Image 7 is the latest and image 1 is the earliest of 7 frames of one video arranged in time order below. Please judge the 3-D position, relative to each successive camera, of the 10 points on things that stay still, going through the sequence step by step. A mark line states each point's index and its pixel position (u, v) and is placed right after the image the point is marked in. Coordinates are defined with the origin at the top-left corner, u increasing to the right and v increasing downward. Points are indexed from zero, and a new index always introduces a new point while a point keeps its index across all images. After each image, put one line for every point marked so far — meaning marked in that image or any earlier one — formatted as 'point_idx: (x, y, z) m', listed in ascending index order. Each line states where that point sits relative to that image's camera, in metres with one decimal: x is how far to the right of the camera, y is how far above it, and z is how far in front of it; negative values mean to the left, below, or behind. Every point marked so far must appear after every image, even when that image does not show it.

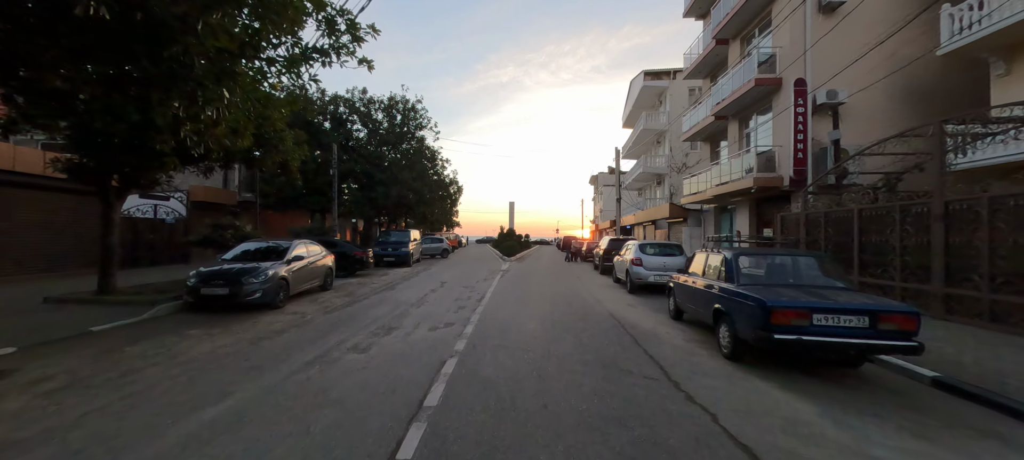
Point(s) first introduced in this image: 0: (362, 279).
0: (-6.8, -2.3, +16.2) m
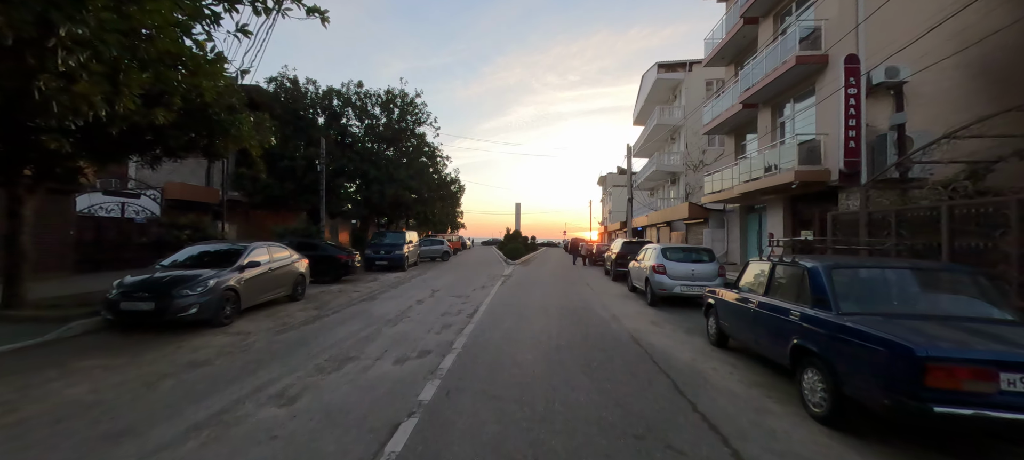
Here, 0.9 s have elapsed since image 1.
0: (-6.8, -2.3, +14.4) m
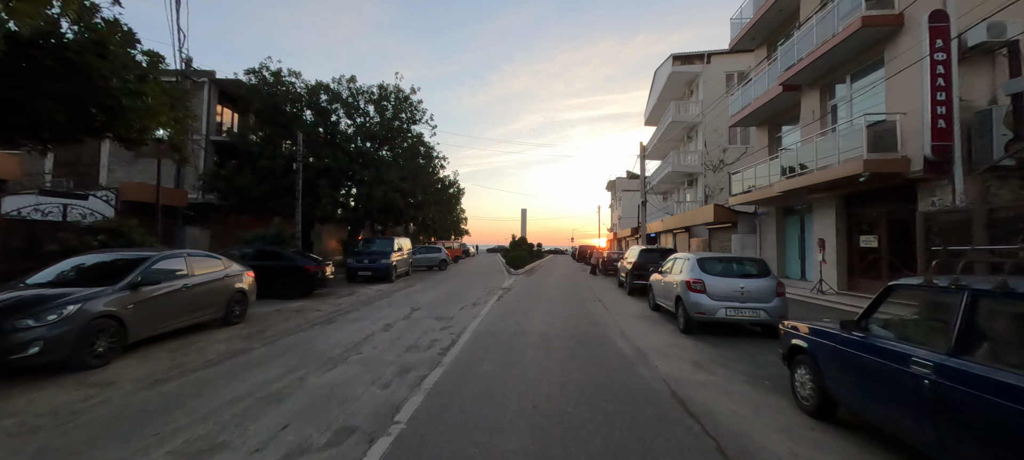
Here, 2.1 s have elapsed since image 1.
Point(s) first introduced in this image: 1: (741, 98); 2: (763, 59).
0: (-6.9, -2.5, +12.1) m
1: (+11.6, +6.7, +18.0) m
2: (+12.4, +8.5, +17.6) m
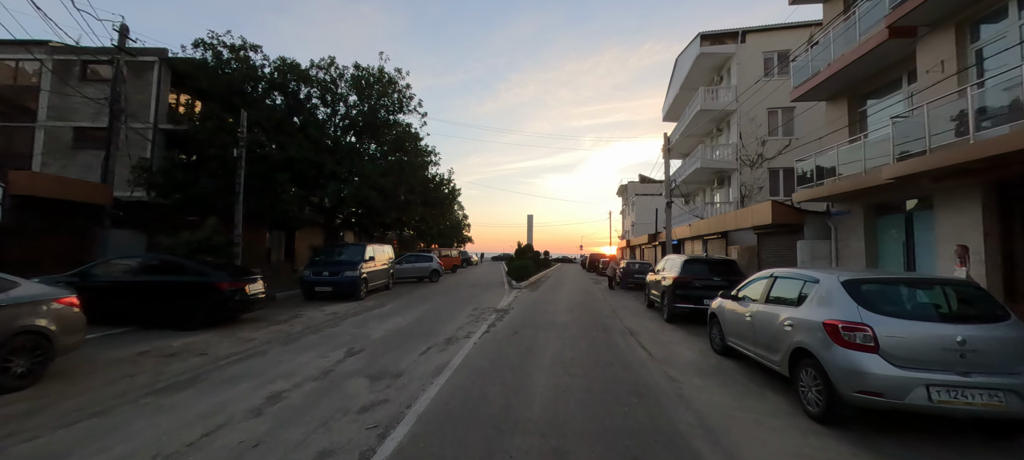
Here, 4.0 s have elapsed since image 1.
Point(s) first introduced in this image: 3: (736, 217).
0: (-7.1, -2.5, +8.3) m
1: (+11.6, +6.5, +14.0) m
2: (+12.4, +8.3, +13.7) m
3: (+11.0, +0.7, +17.5) m
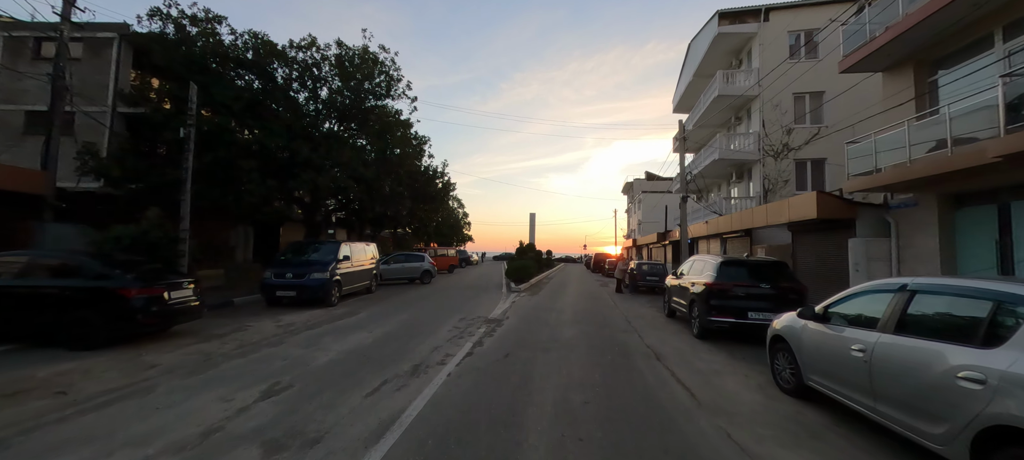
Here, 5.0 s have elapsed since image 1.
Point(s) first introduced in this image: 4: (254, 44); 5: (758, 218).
0: (-7.3, -2.3, +6.2) m
1: (+11.5, +6.6, +11.8) m
2: (+12.3, +8.5, +11.4) m
3: (+10.9, +0.8, +15.3) m
4: (-12.8, +9.2, +17.6) m
5: (+11.0, +0.6, +15.9) m
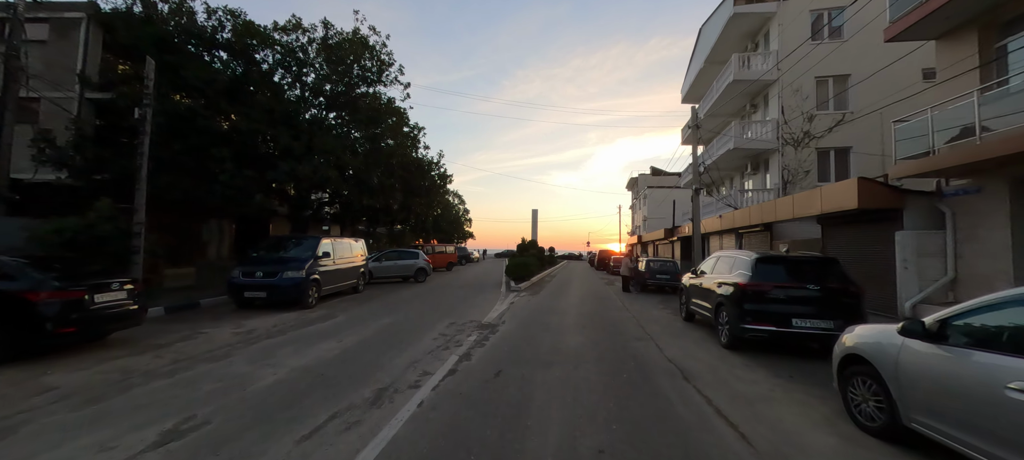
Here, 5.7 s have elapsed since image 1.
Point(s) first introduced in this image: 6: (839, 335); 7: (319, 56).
0: (-7.4, -2.2, +4.9) m
1: (+11.4, +6.9, +10.3) m
2: (+12.2, +8.7, +9.9) m
3: (+10.8, +1.1, +13.8) m
4: (-12.8, +9.4, +16.2) m
5: (+11.0, +0.8, +14.4) m
6: (+6.0, -1.9, +6.5) m
7: (-9.8, +8.9, +18.1) m
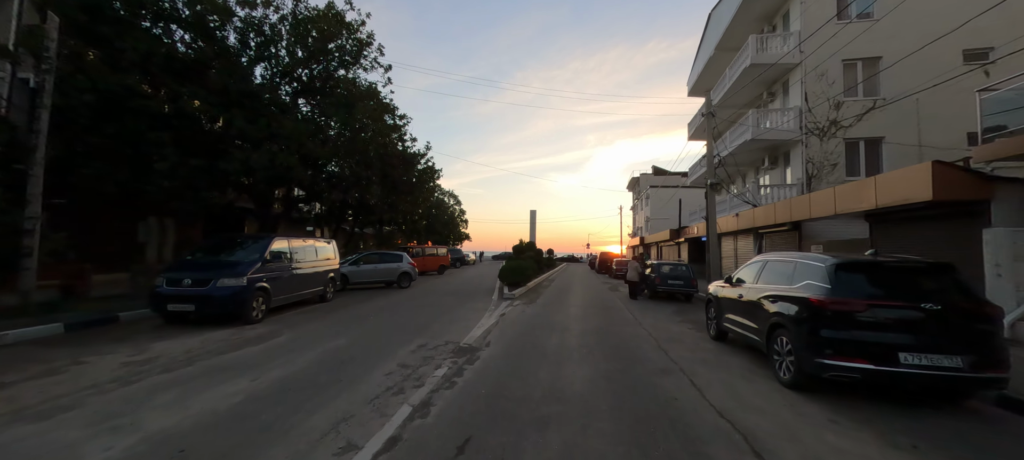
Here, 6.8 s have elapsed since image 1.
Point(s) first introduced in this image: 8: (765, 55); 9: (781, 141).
0: (-7.7, -2.1, +2.9) m
1: (+11.1, +6.9, +8.3) m
2: (+11.9, +8.8, +7.9) m
3: (+10.5, +1.1, +11.8) m
4: (-13.1, +9.4, +14.2) m
5: (+10.7, +0.9, +12.4) m
6: (+5.7, -1.8, +4.4) m
7: (-10.1, +8.9, +16.1) m
8: (+13.9, +9.5, +19.5) m
9: (+14.7, +4.8, +19.4) m
